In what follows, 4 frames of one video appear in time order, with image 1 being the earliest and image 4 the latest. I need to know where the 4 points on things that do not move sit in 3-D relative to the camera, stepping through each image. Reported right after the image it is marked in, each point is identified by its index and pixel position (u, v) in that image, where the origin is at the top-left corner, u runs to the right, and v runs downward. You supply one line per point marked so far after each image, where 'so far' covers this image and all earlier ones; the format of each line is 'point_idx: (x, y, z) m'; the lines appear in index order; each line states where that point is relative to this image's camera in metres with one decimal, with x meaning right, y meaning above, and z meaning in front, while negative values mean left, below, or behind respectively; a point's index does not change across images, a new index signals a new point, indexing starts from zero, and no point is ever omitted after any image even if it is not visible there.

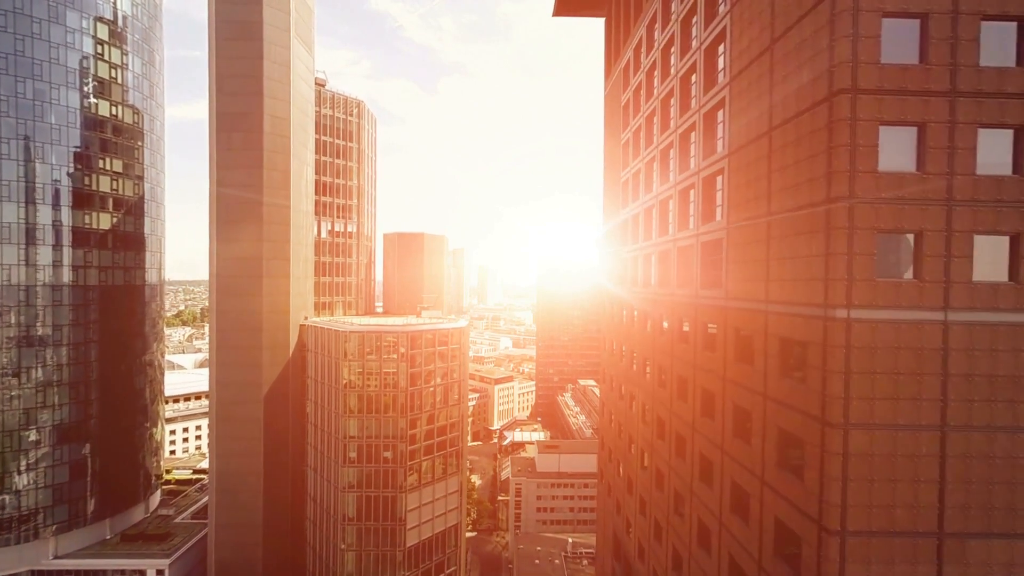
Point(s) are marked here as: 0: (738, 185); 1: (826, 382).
0: (+5.9, +2.6, +13.6) m
1: (+5.8, -1.7, +9.7) m
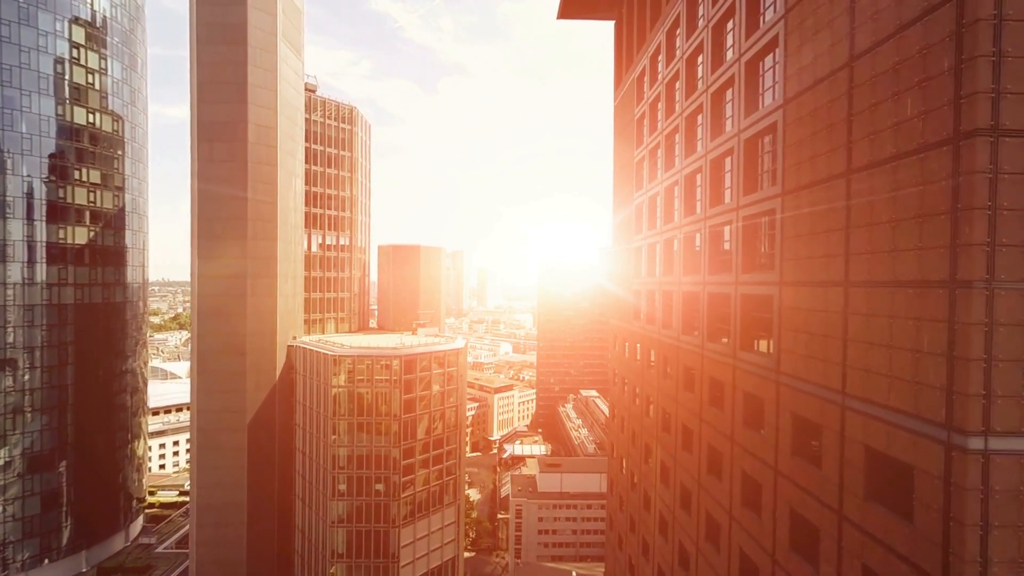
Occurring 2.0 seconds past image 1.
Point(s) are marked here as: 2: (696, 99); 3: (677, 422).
0: (+5.9, +1.1, +10.9) m
1: (+5.8, -3.3, +7.0) m
2: (+6.1, +6.2, +17.4) m
3: (+6.3, -4.8, +19.2) m
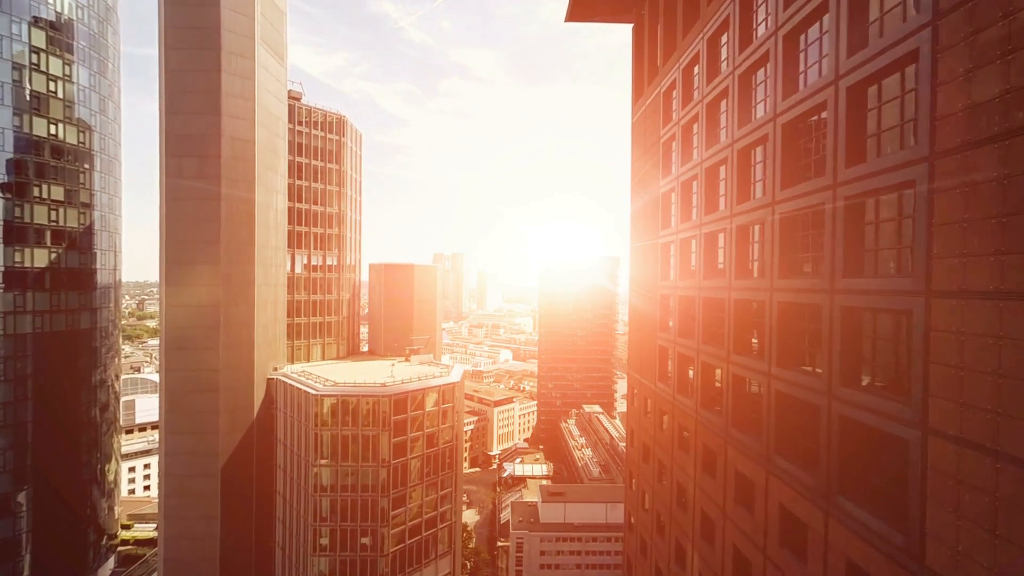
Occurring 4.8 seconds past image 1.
0: (+6.0, -1.1, +6.9) m
1: (+5.9, -5.4, +3.0) m
2: (+6.1, +4.1, +13.5) m
3: (+6.3, -7.0, +15.3) m
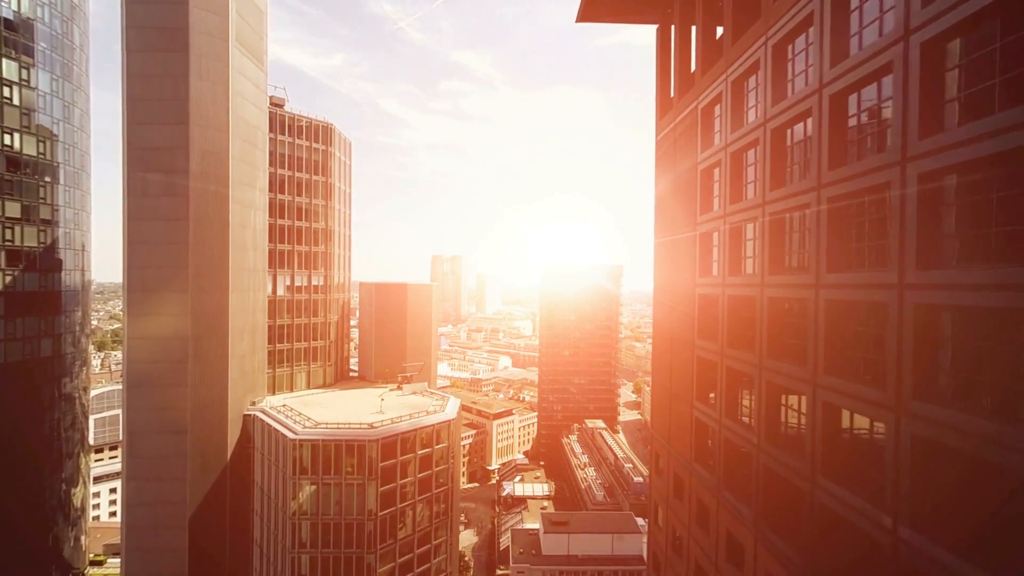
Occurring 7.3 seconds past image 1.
0: (+6.2, -3.0, +3.1) m
1: (+6.1, -7.3, -0.8) m
2: (+6.3, +2.2, +9.7) m
3: (+6.5, -8.9, +11.5) m
